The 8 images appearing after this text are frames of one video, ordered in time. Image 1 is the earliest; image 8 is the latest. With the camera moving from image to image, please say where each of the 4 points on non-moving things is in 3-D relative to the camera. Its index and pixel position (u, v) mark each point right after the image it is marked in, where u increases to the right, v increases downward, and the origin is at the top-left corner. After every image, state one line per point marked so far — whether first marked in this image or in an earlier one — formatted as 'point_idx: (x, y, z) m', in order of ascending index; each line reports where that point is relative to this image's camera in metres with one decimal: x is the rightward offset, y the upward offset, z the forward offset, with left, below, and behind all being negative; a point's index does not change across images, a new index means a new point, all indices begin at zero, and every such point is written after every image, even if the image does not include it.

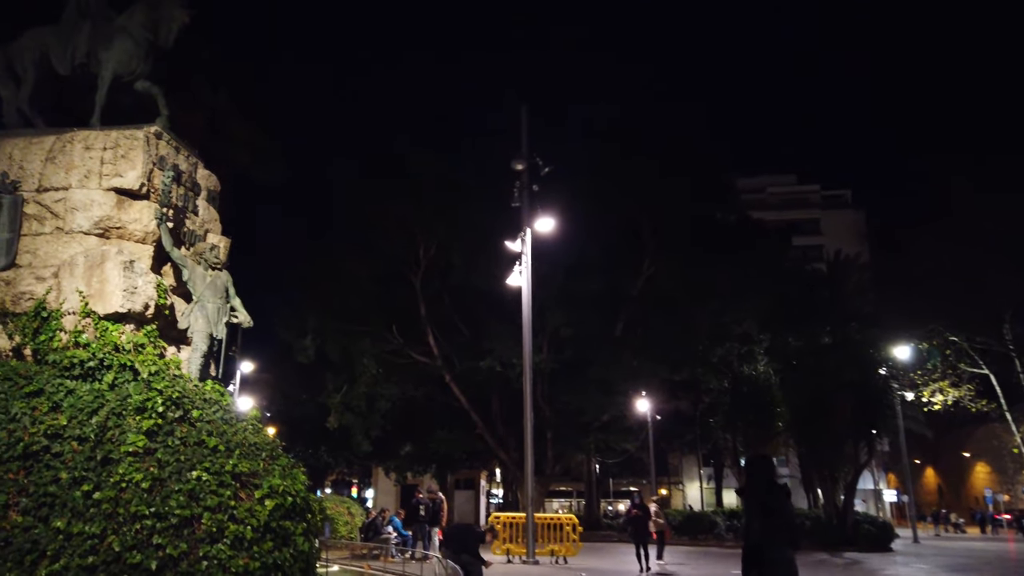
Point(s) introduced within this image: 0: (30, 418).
0: (-6.1, -1.6, +9.4) m
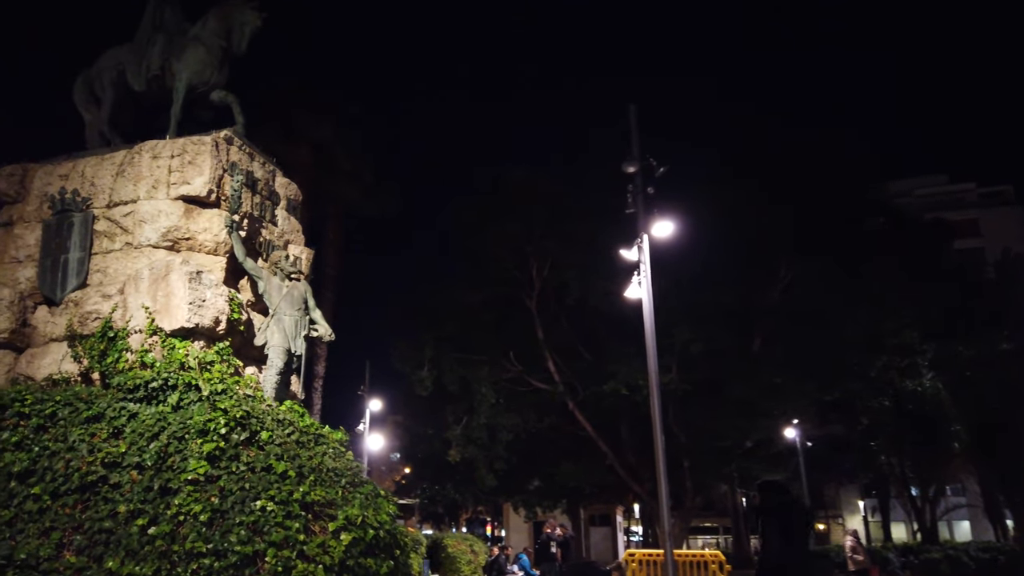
0: (-4.8, -1.8, +8.5) m
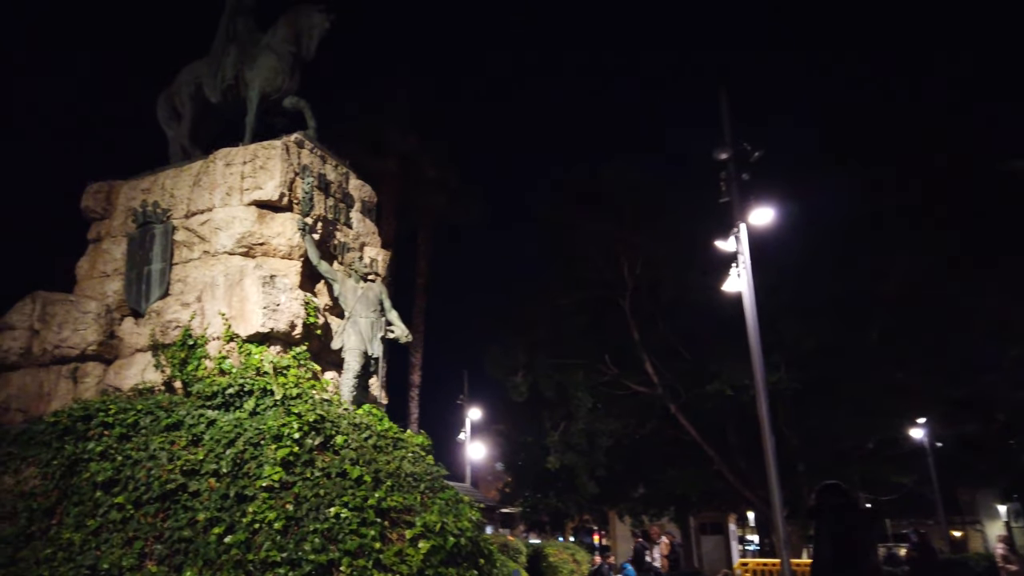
0: (-3.9, -1.9, +8.5) m
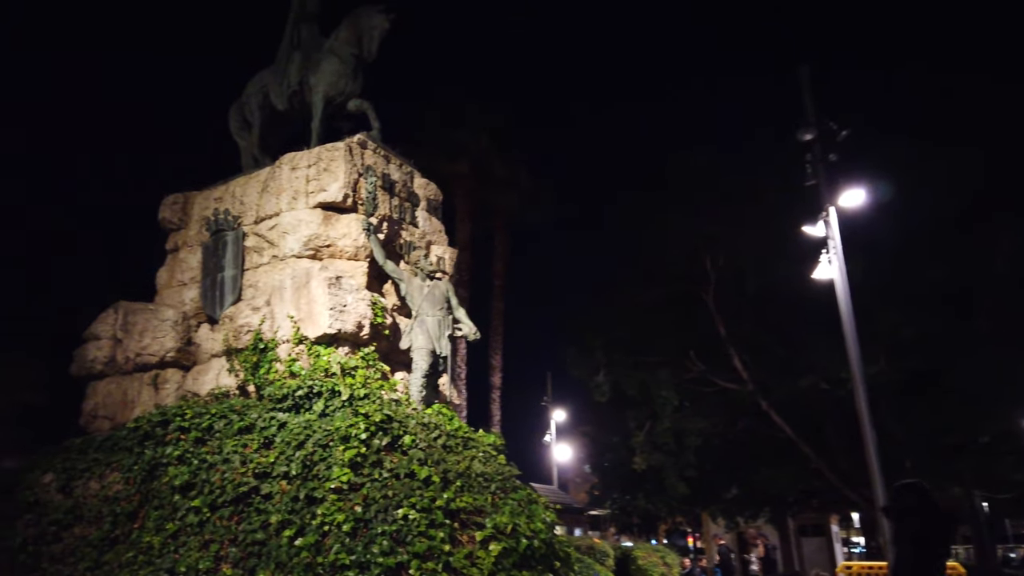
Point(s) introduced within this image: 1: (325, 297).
0: (-3.1, -1.9, +8.5) m
1: (-2.4, -0.1, +9.5) m
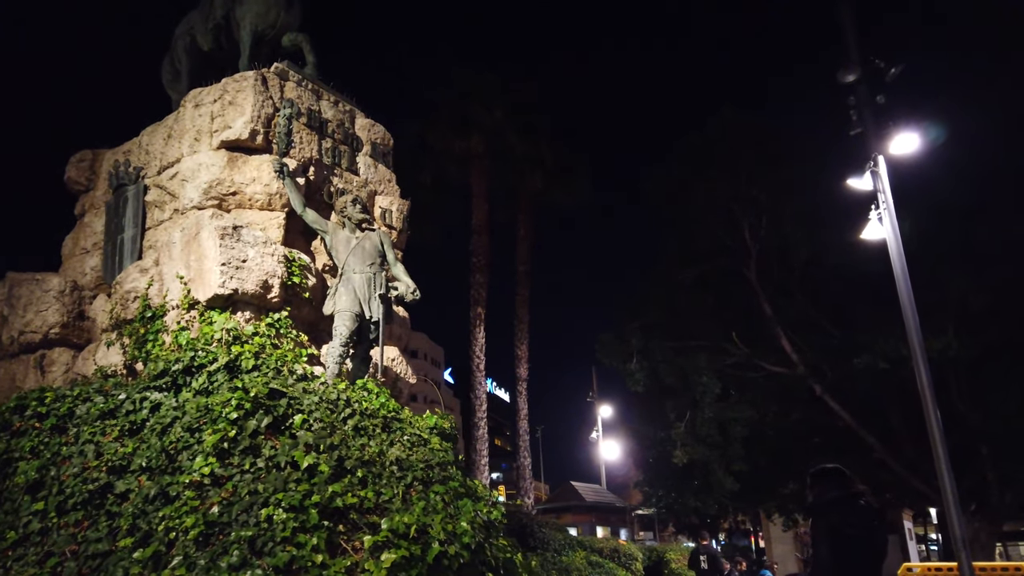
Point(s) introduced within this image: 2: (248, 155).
0: (-3.8, -1.4, +6.8) m
1: (-3.0, +0.4, +7.8) m
2: (-3.1, +1.5, +8.7) m
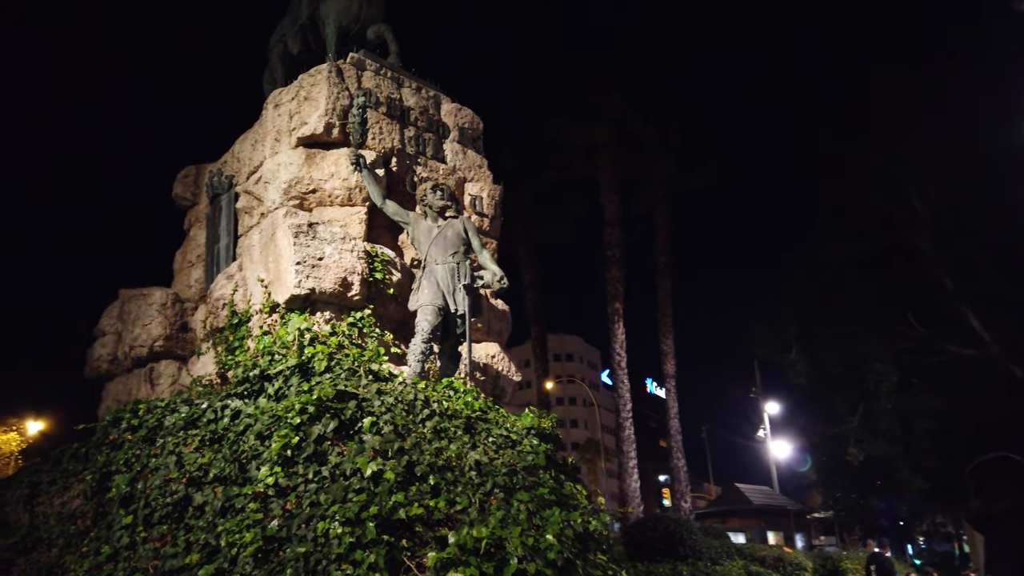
0: (-2.9, -1.5, +6.6) m
1: (-2.2, +0.4, +7.4) m
2: (-2.1, +1.5, +8.3) m
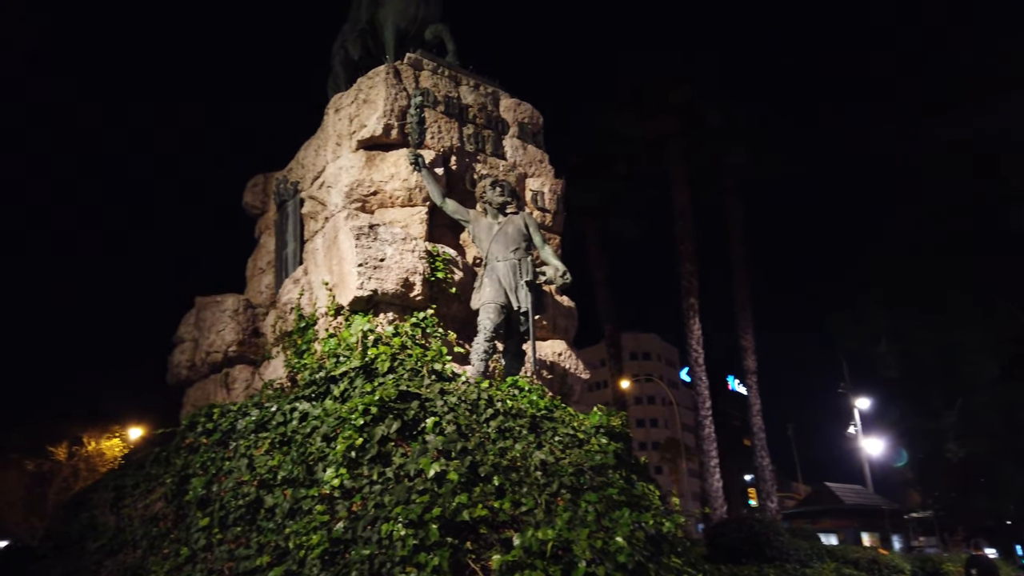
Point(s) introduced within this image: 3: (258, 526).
0: (-2.3, -1.5, +6.7) m
1: (-1.6, +0.4, +7.4) m
2: (-1.4, +1.5, +8.3) m
3: (-2.1, -2.0, +6.2) m
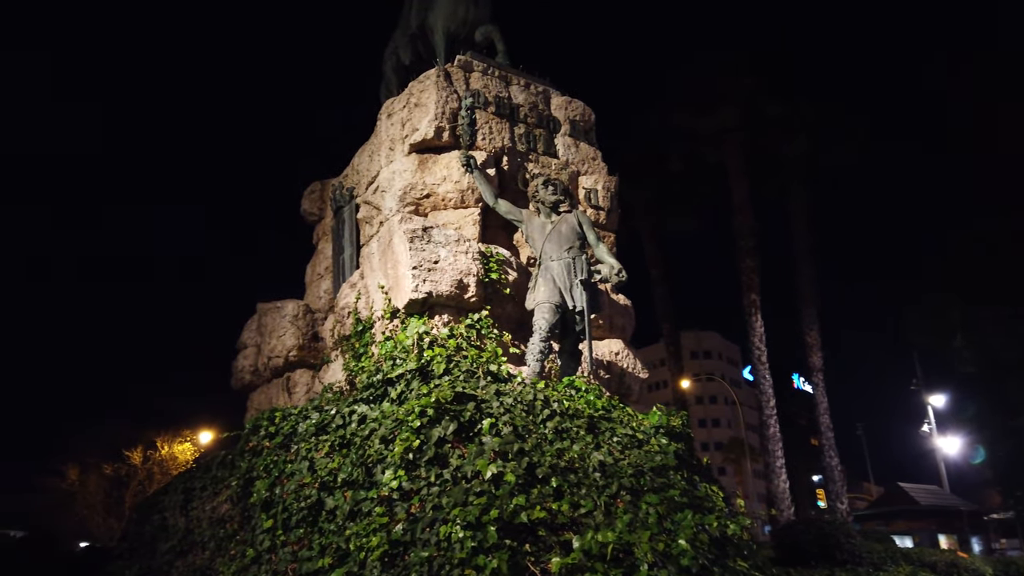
0: (-1.8, -1.6, +6.8) m
1: (-1.0, +0.3, +7.5) m
2: (-0.8, +1.5, +8.4) m
3: (-1.6, -2.0, +6.3) m
